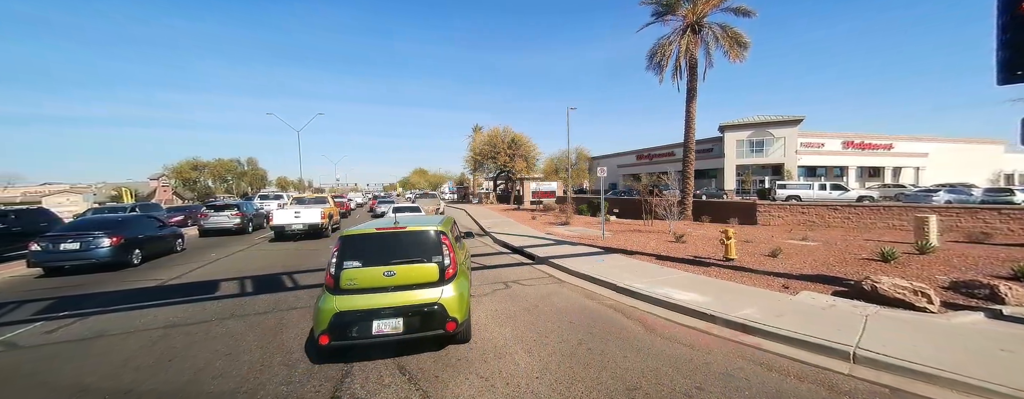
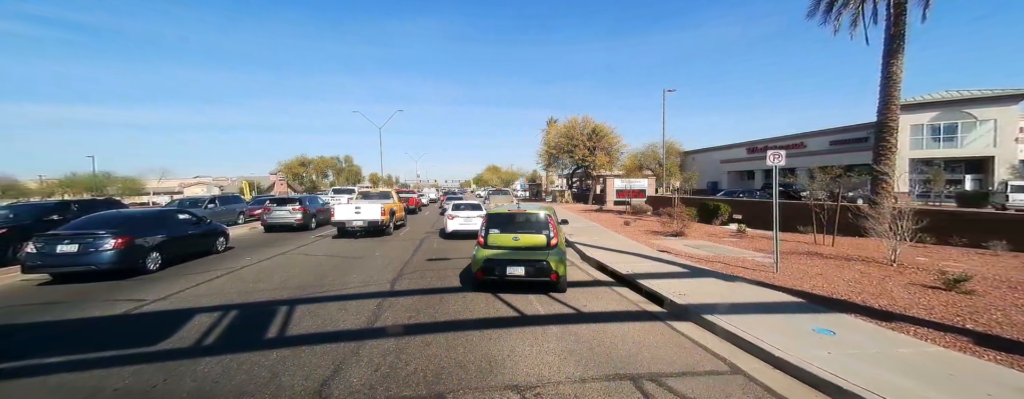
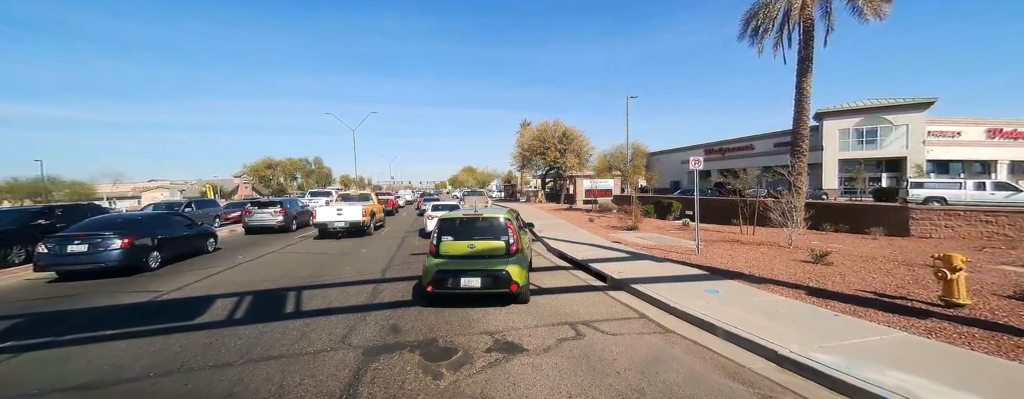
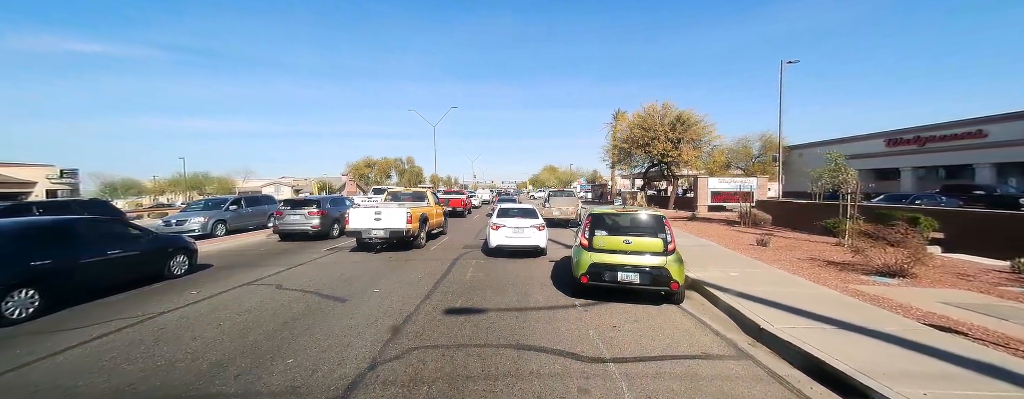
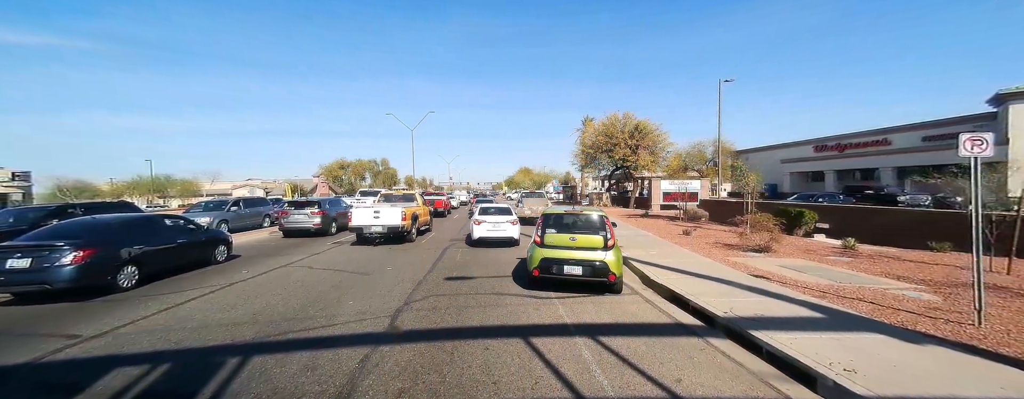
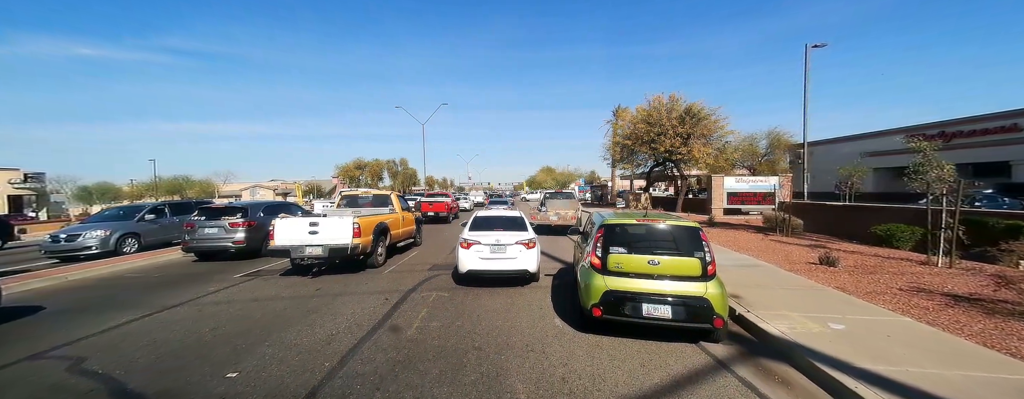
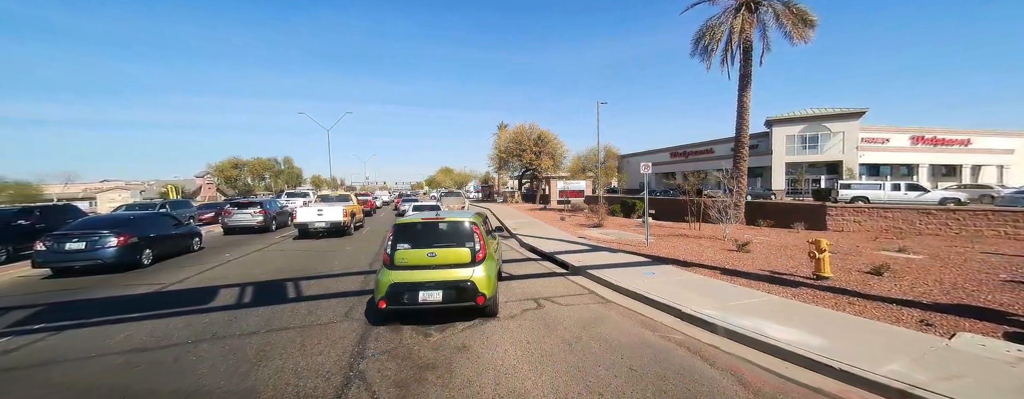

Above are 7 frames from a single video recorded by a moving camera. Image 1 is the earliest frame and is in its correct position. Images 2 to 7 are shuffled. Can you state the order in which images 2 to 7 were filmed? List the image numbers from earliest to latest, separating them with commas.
7, 3, 2, 5, 4, 6
